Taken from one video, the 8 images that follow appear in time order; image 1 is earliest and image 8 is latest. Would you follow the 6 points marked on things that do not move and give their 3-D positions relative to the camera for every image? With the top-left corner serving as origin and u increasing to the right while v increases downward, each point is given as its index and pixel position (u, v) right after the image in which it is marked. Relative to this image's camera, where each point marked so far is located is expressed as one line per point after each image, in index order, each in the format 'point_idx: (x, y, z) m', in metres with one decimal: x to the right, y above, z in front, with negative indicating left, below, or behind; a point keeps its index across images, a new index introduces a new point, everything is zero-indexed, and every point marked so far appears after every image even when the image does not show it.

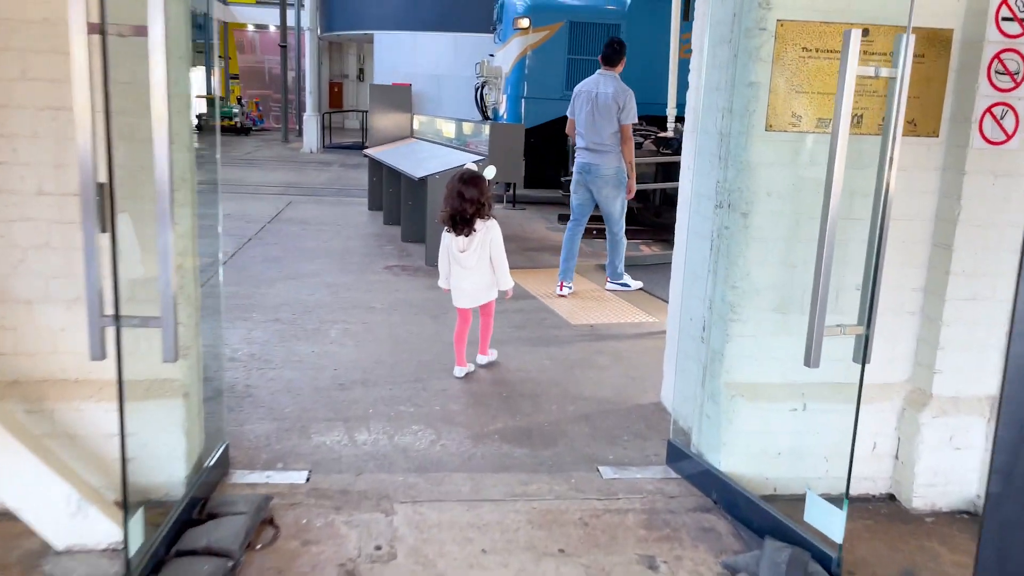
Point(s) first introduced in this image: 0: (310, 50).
0: (-4.5, +5.3, +18.1) m
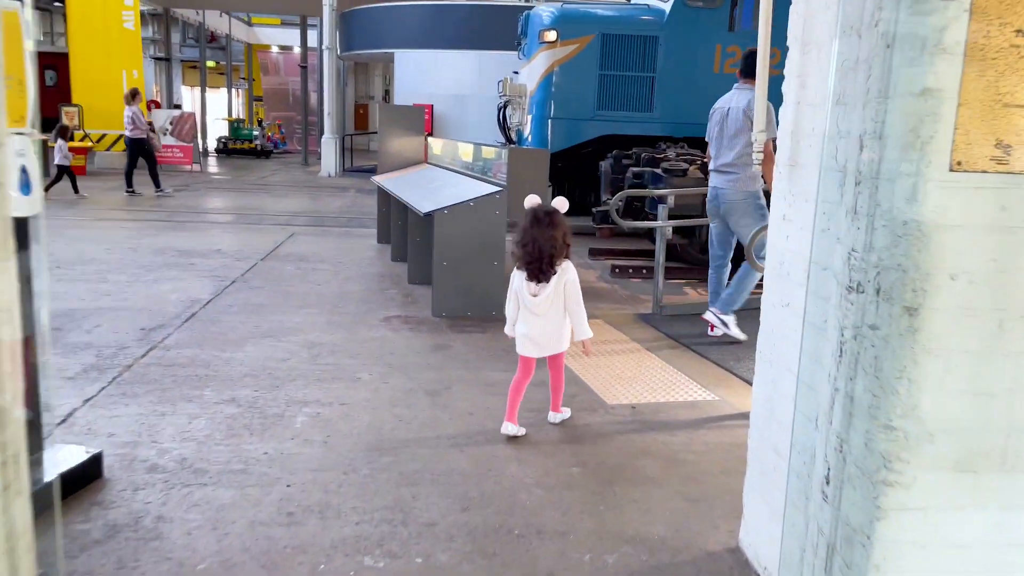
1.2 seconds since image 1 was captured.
0: (-3.9, +4.6, +17.3) m
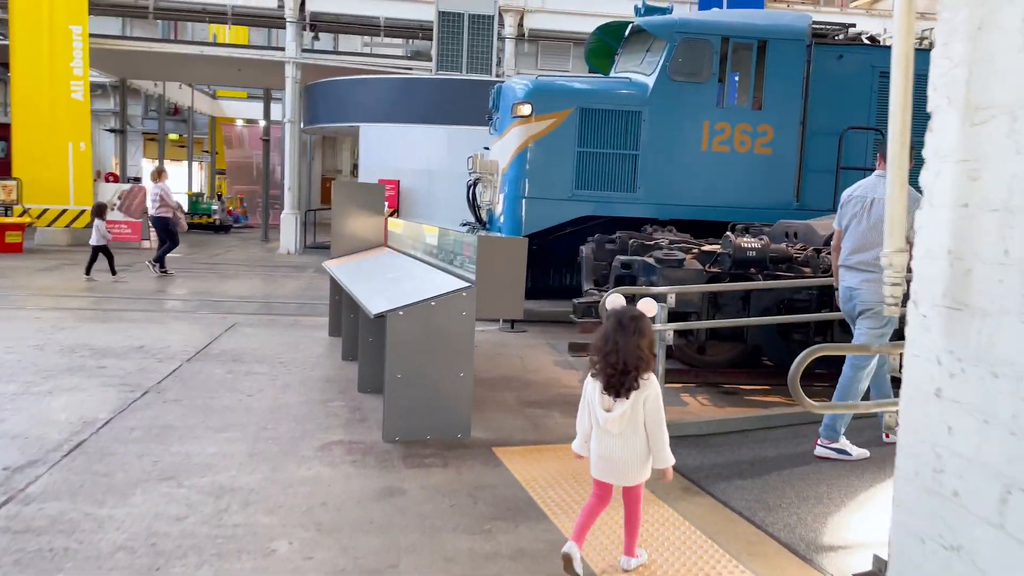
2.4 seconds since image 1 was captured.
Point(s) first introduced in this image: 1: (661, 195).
0: (-4.5, +2.9, +16.5) m
1: (+1.5, +0.9, +8.2) m
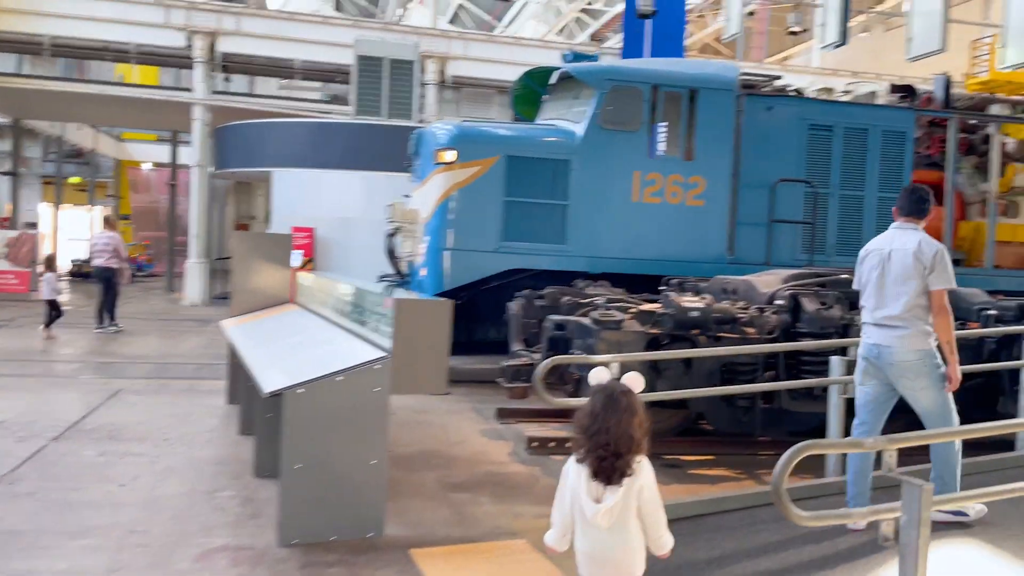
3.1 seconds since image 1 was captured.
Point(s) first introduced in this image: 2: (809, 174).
0: (-6.0, +1.9, +15.5) m
1: (+0.8, +0.4, +7.7) m
2: (+2.9, +1.1, +8.0) m
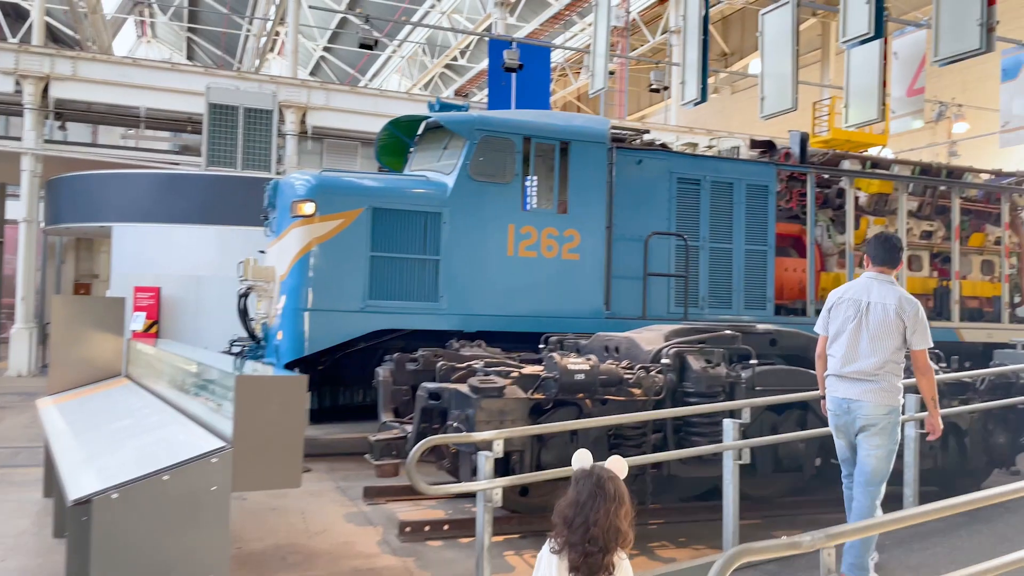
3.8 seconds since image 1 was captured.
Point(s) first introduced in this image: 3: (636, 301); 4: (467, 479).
0: (-8.4, +0.7, +13.9) m
1: (-0.4, -0.2, +7.3) m
2: (+1.6, +0.6, +7.9) m
3: (+1.2, -0.1, +7.8) m
4: (-0.3, -1.1, +4.7) m
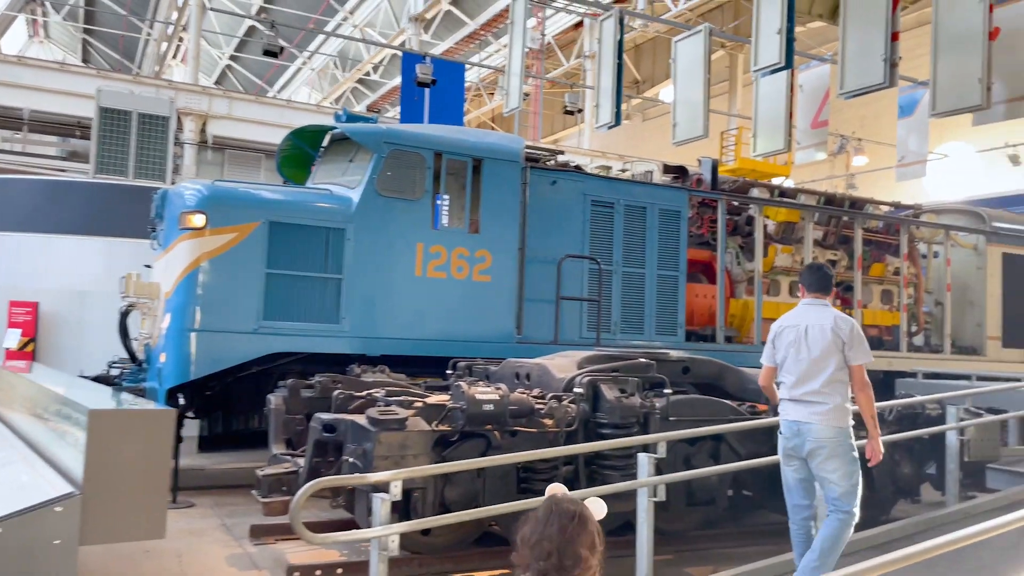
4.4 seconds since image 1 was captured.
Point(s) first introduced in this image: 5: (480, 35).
0: (-9.8, +0.5, +12.6) m
1: (-1.2, -0.3, +6.8) m
2: (+0.8, +0.4, +7.8) m
3: (+0.3, -0.3, +7.5) m
4: (-0.8, -1.2, +4.3) m
5: (-0.7, +5.2, +16.8) m
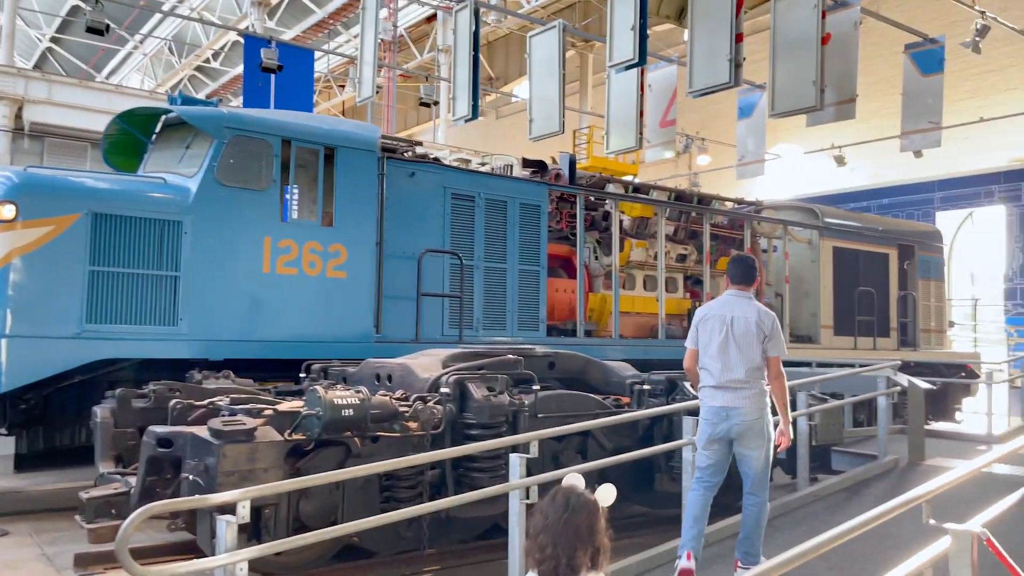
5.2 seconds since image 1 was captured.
0: (-11.9, +0.4, +10.4) m
1: (-2.3, -0.3, +6.3) m
2: (-0.5, +0.4, +7.5) m
3: (-0.9, -0.3, +7.2) m
4: (-1.5, -1.2, +3.9) m
5: (-3.6, +5.3, +16.2) m
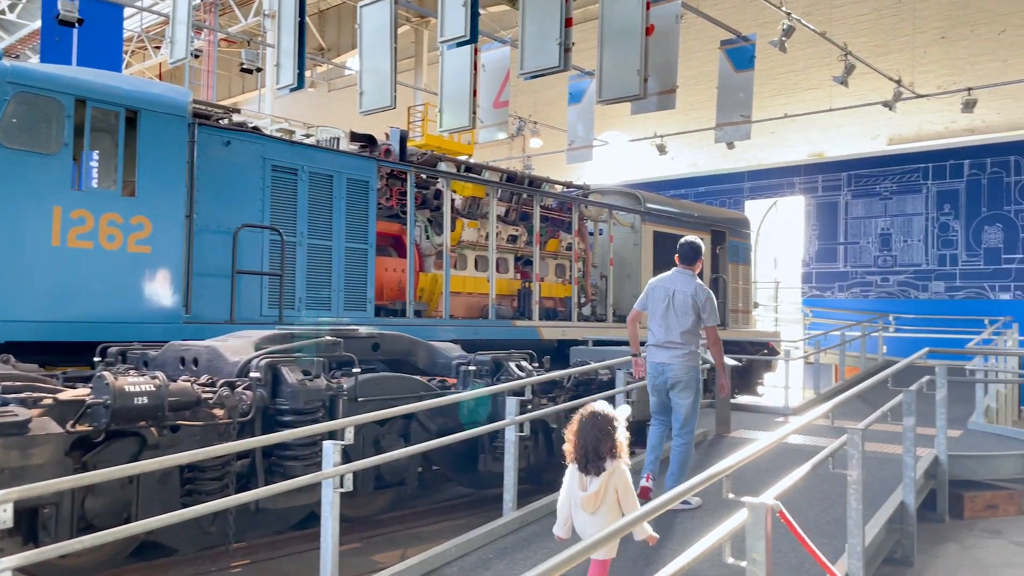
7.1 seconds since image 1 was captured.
0: (-13.8, +0.8, +7.7) m
1: (-3.6, -0.1, +5.6) m
2: (-2.1, +0.6, +7.1) m
3: (-2.4, -0.1, +6.8) m
4: (-2.3, -1.1, +3.4) m
5: (-6.8, +5.7, +14.9) m
